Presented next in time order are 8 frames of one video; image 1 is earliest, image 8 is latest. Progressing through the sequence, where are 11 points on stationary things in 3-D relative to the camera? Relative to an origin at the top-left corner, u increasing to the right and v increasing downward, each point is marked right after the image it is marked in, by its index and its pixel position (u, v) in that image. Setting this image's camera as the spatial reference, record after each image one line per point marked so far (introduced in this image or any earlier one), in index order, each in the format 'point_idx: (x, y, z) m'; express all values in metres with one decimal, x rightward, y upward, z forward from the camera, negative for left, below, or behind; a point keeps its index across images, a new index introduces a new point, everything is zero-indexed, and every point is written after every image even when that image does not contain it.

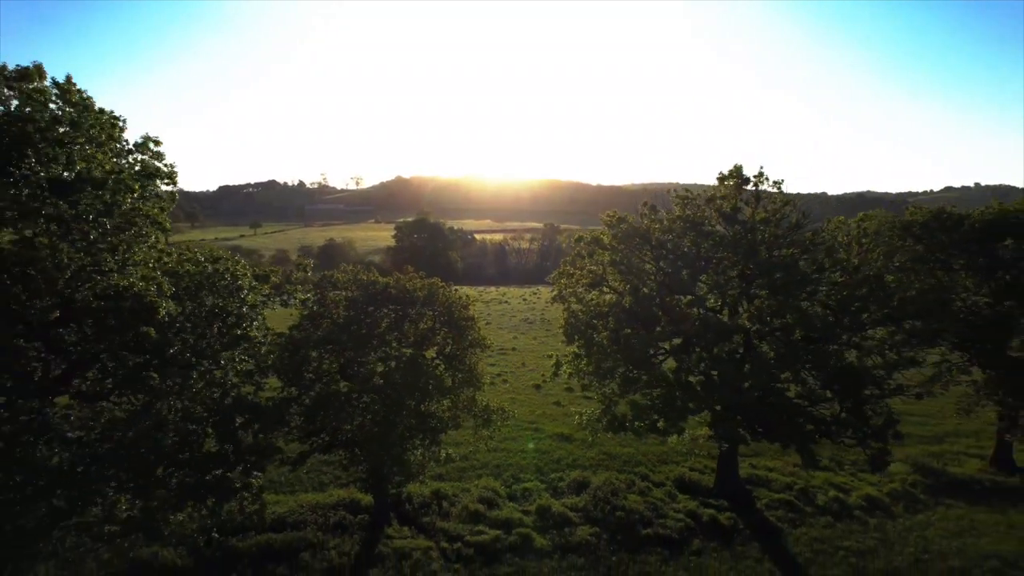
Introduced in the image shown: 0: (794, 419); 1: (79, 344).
0: (+7.1, -3.3, +15.2) m
1: (-7.9, -1.0, +11.1) m
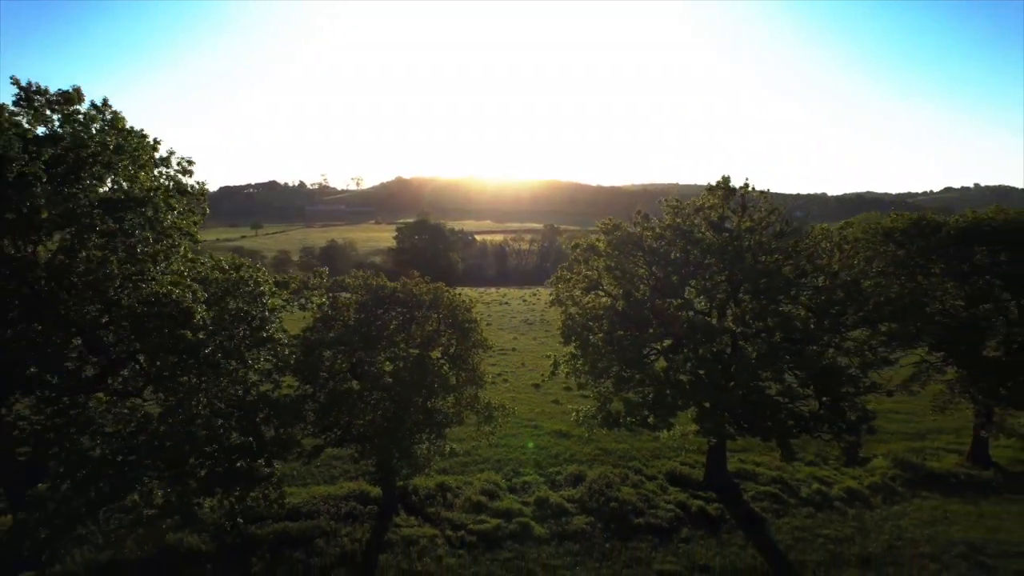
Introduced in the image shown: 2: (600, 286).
0: (+7.1, -3.4, +16.2) m
1: (-7.9, -1.2, +12.1) m
2: (+2.7, +0.1, +19.0) m
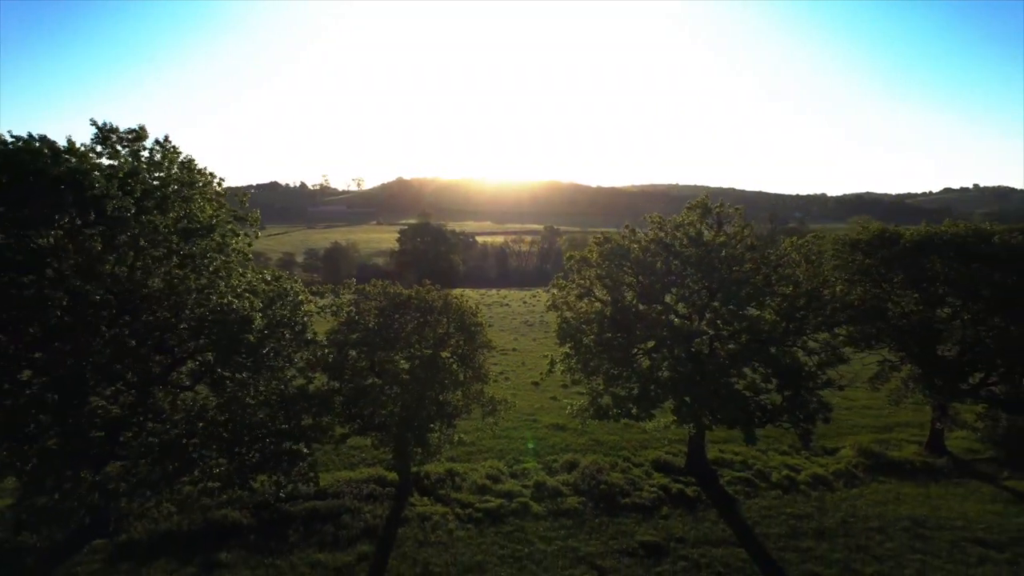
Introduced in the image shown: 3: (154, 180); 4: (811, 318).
0: (+7.2, -3.7, +18.5) m
1: (-7.9, -1.4, +14.4) m
2: (+2.8, -0.2, +21.3) m
3: (-8.5, +2.3, +14.7) m
4: (+9.7, -1.0, +19.7) m
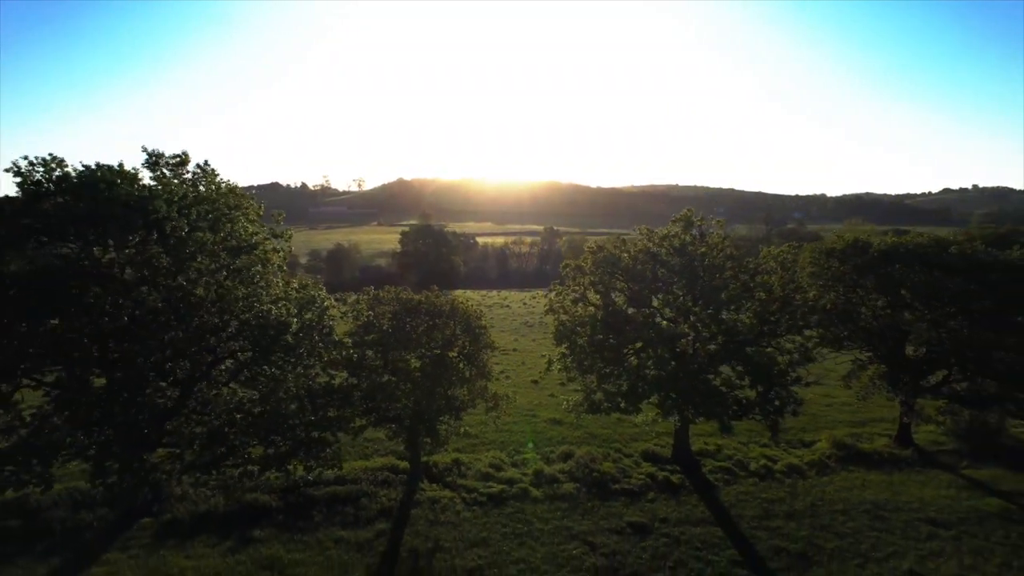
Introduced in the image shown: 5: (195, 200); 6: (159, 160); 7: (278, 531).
0: (+7.2, -3.9, +20.5) m
1: (-7.8, -1.6, +16.4) m
2: (+2.8, -0.4, +23.3) m
3: (-8.4, +2.1, +16.7) m
4: (+9.7, -1.2, +21.7) m
5: (-8.6, +2.2, +16.8) m
6: (-10.0, +3.6, +17.3) m
7: (-6.8, -7.1, +17.6) m
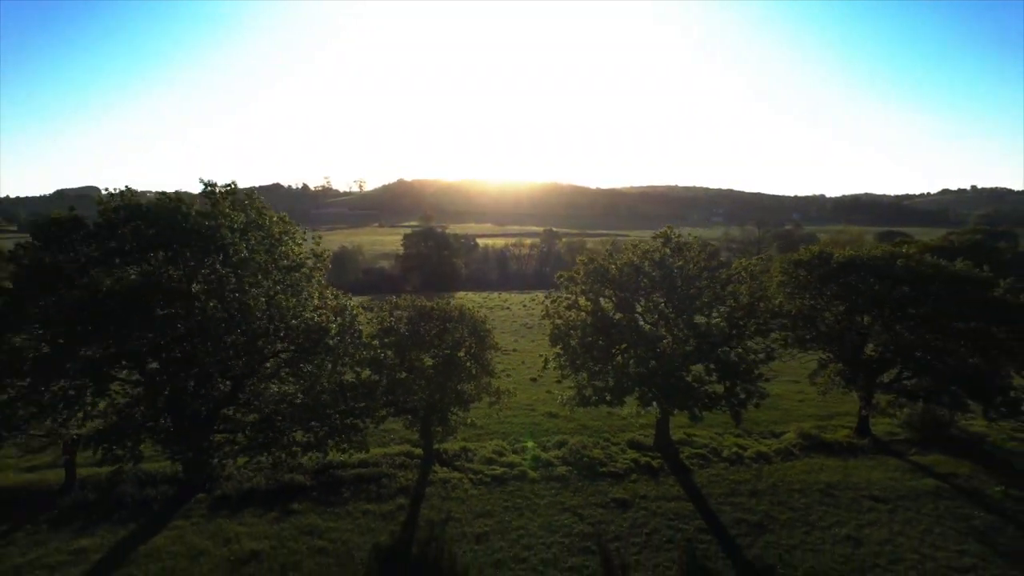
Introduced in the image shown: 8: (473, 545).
0: (+7.2, -4.2, +23.5) m
1: (-7.8, -1.9, +19.5) m
2: (+2.9, -0.7, +26.3) m
3: (-8.4, +1.7, +19.8) m
4: (+9.7, -1.5, +24.7) m
5: (-8.6, +1.9, +19.9) m
6: (-10.0, +3.3, +20.4) m
7: (-6.8, -7.4, +20.7) m
8: (-1.2, -7.9, +18.6) m
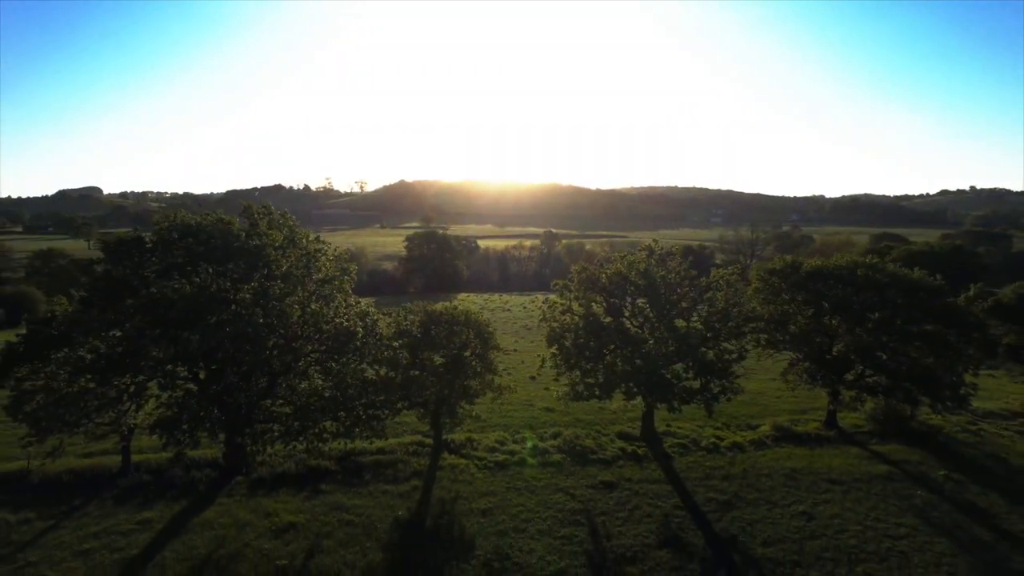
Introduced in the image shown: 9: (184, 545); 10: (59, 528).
0: (+7.3, -4.5, +26.5) m
1: (-7.8, -2.2, +22.4) m
2: (+2.9, -1.0, +29.3) m
3: (-8.4, +1.4, +22.8) m
4: (+9.8, -1.9, +27.7) m
5: (-8.5, +1.5, +22.8) m
6: (-9.9, +3.0, +23.3) m
7: (-6.8, -7.7, +23.6) m
8: (-1.2, -8.2, +21.6) m
9: (-10.4, -8.1, +19.1) m
10: (-14.7, -7.8, +19.6) m
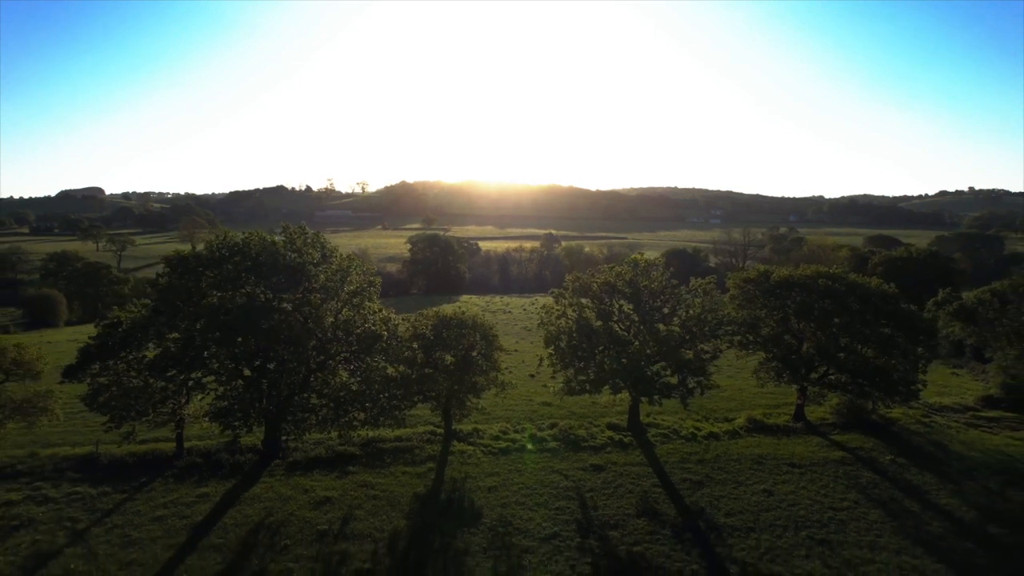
0: (+7.3, -4.9, +30.2) m
1: (-7.7, -2.6, +26.1) m
2: (+3.0, -1.4, +33.0) m
3: (-8.3, +1.0, +26.5) m
4: (+9.9, -2.3, +31.4) m
5: (-8.5, +1.2, +26.5) m
6: (-9.9, +2.6, +27.0) m
7: (-6.7, -8.1, +27.3) m
8: (-1.1, -8.6, +25.3) m
9: (-10.3, -8.5, +22.8) m
10: (-14.6, -8.2, +23.3) m
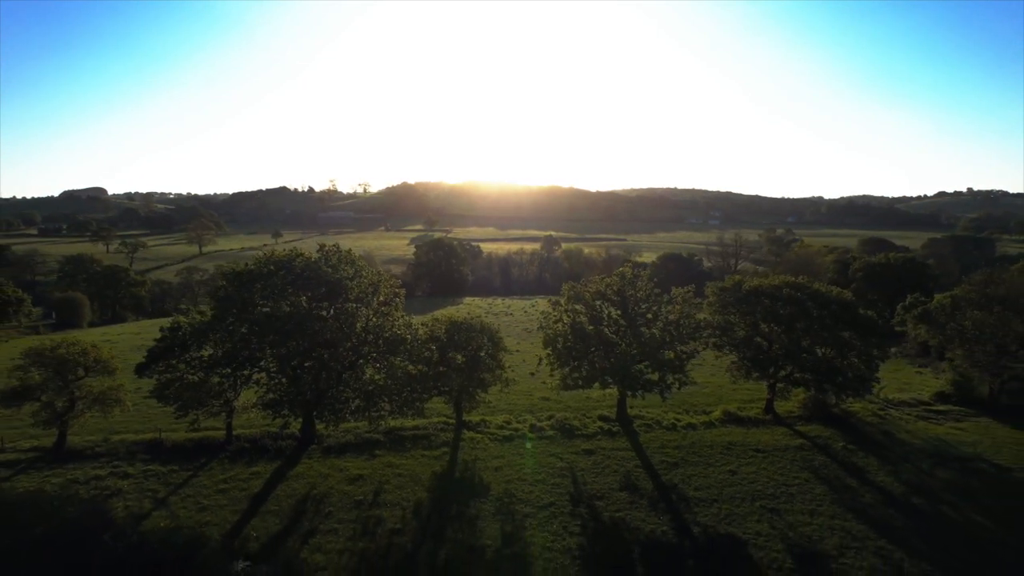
0: (+7.5, -5.4, +34.7) m
1: (-7.5, -3.1, +30.7) m
2: (+3.1, -1.9, +37.5) m
3: (-8.1, +0.5, +31.0) m
4: (+10.0, -2.8, +35.9) m
5: (-8.3, +0.7, +31.1) m
6: (-9.7, +2.1, +31.5) m
7: (-6.6, -8.6, +31.9) m
8: (-0.9, -9.1, +29.8) m
9: (-10.1, -9.0, +27.3) m
10: (-14.5, -8.7, +27.8) m
